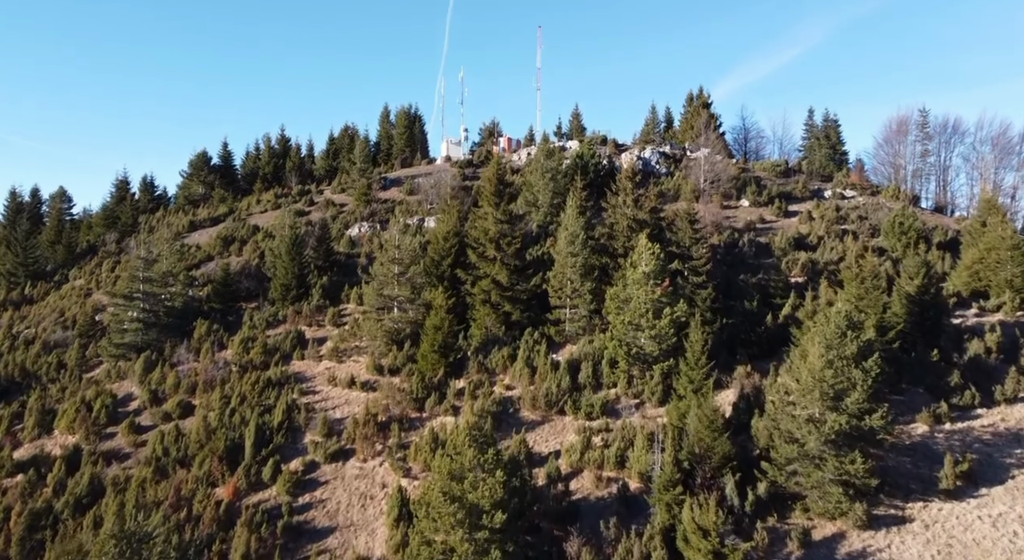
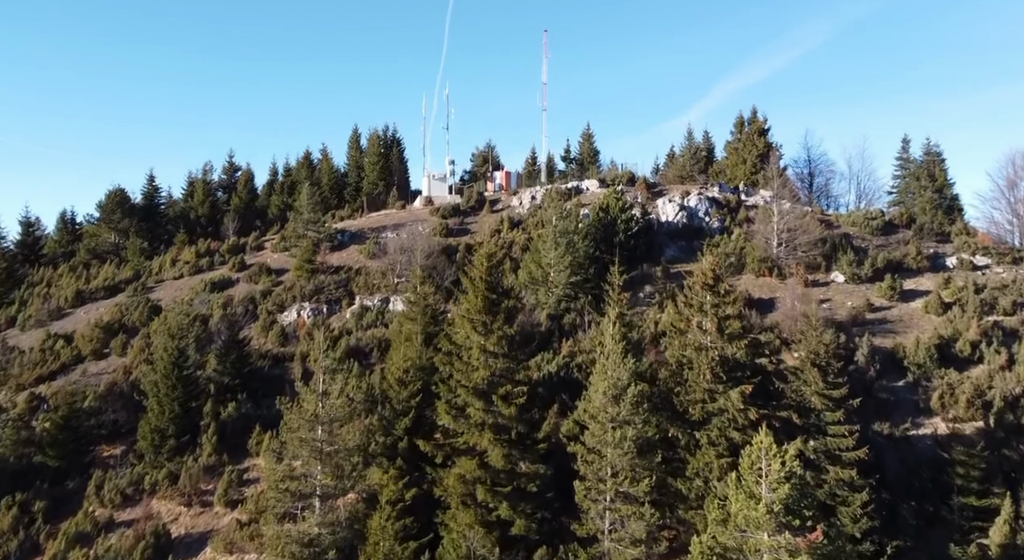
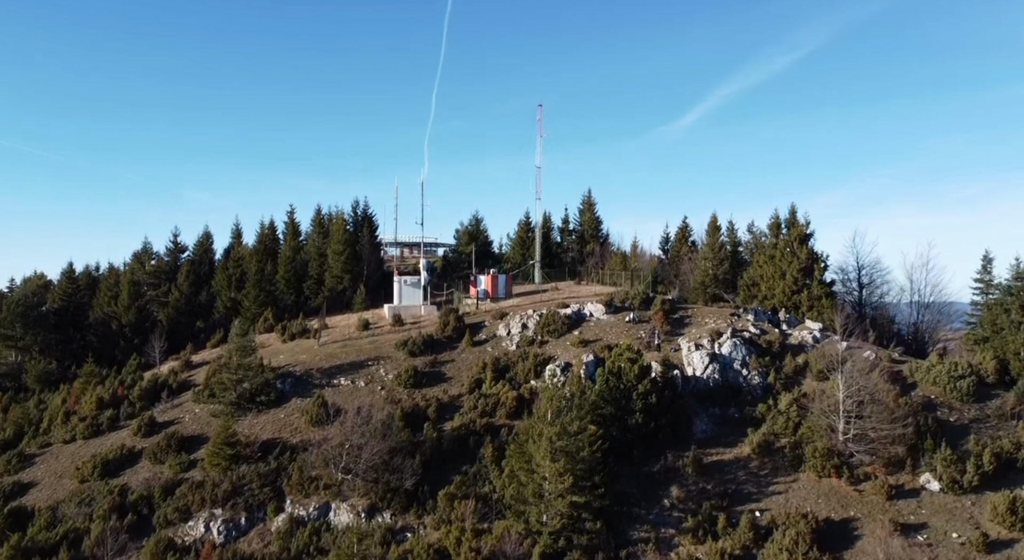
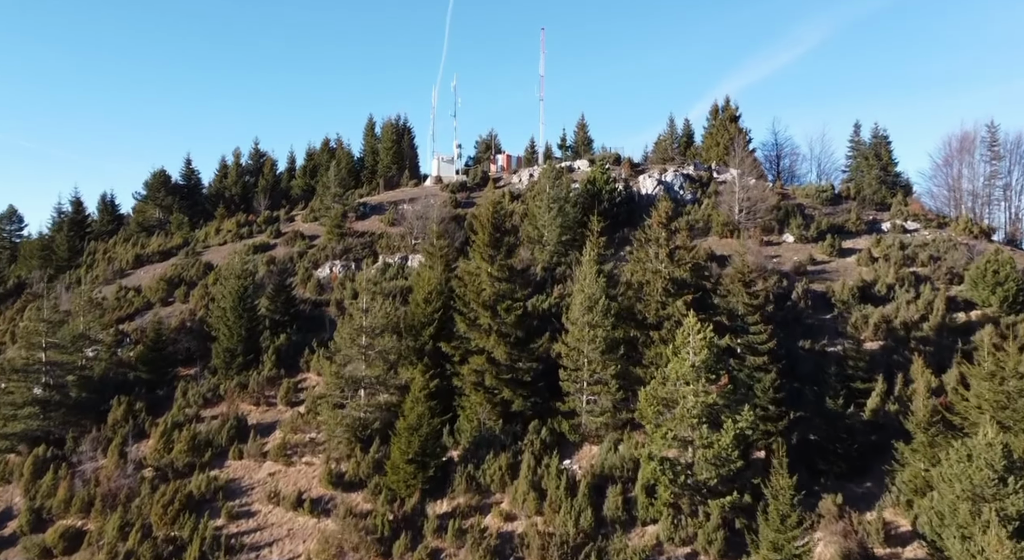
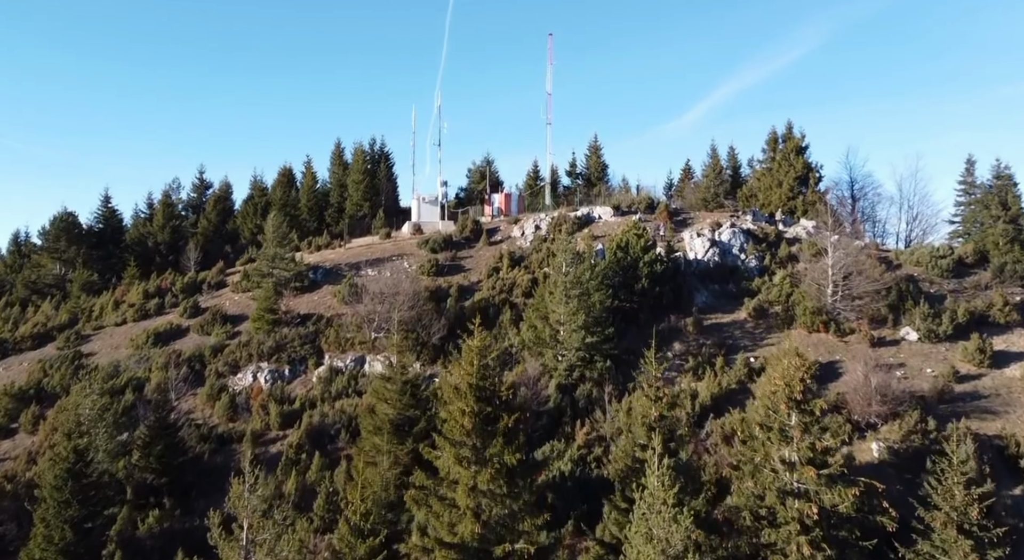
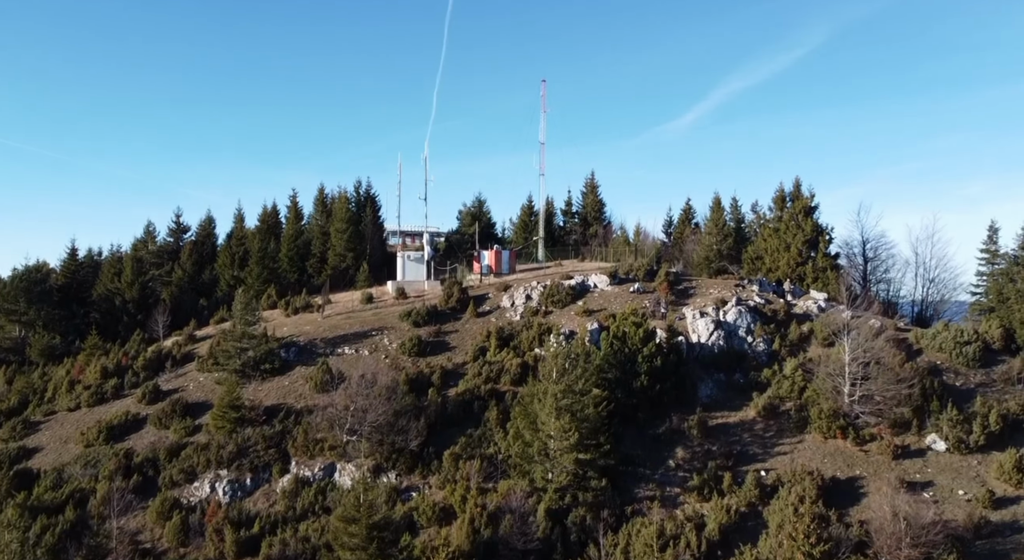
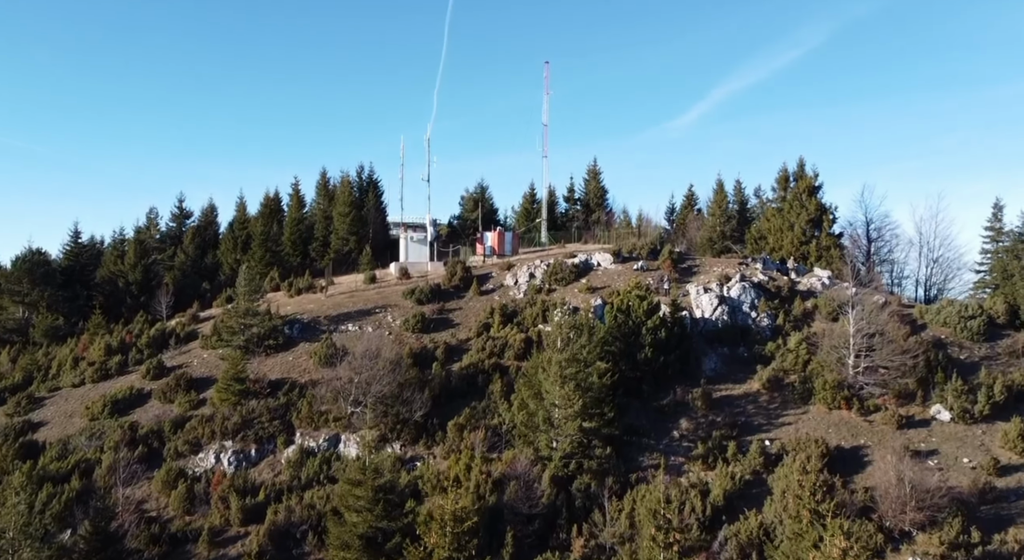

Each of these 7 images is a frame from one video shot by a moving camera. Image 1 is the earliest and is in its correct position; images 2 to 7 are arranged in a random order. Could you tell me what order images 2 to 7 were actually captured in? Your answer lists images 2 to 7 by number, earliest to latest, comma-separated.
4, 2, 5, 7, 6, 3
